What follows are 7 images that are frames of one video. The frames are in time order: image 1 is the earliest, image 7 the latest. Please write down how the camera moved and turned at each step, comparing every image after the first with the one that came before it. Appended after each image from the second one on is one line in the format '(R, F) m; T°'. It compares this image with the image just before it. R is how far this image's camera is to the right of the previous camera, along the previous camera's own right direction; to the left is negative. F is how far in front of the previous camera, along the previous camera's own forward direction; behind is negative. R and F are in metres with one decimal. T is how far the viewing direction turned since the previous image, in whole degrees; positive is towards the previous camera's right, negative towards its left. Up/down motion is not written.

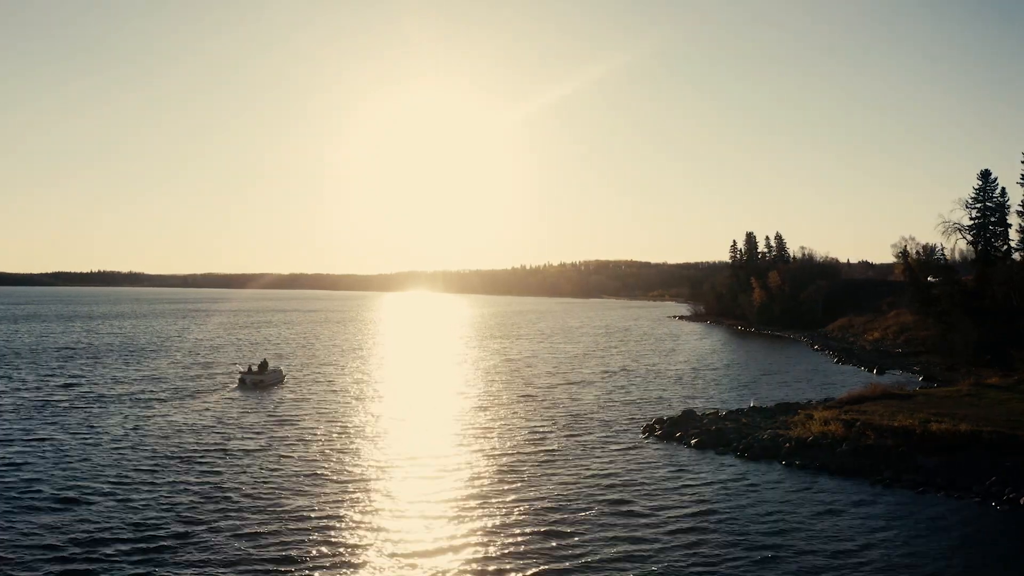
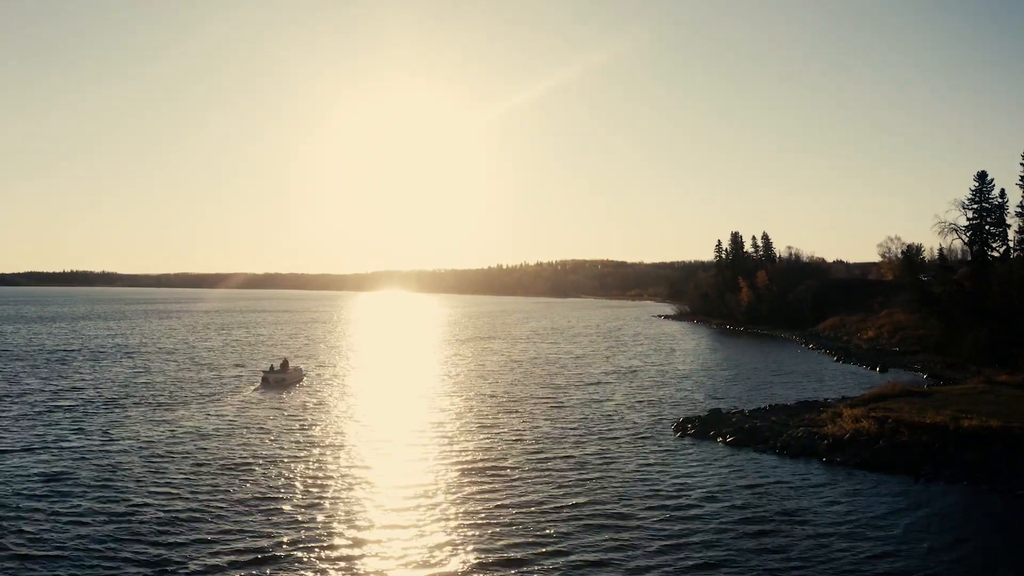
(-1.9, -0.1) m; +2°
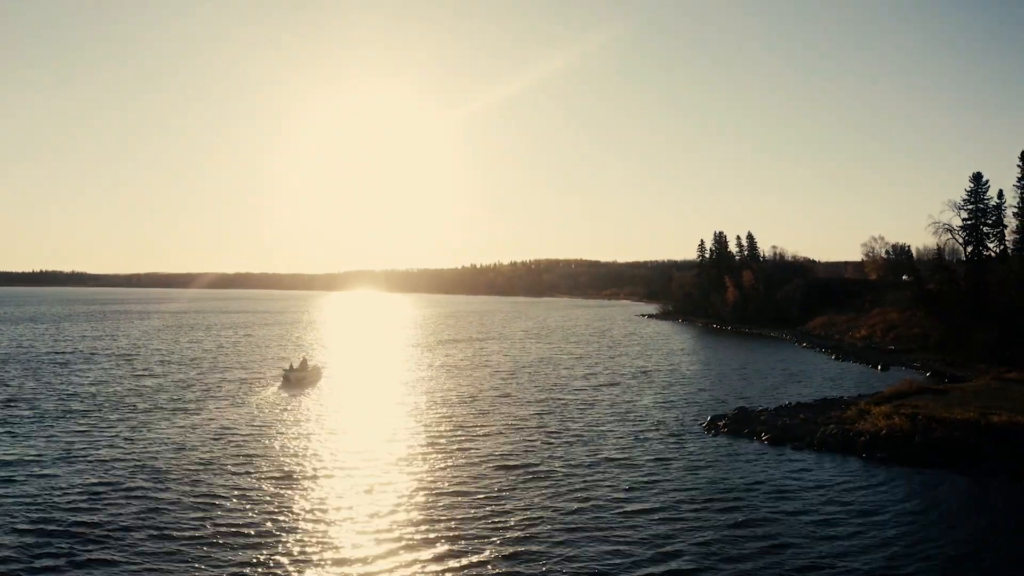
(-2.0, -0.1) m; +2°
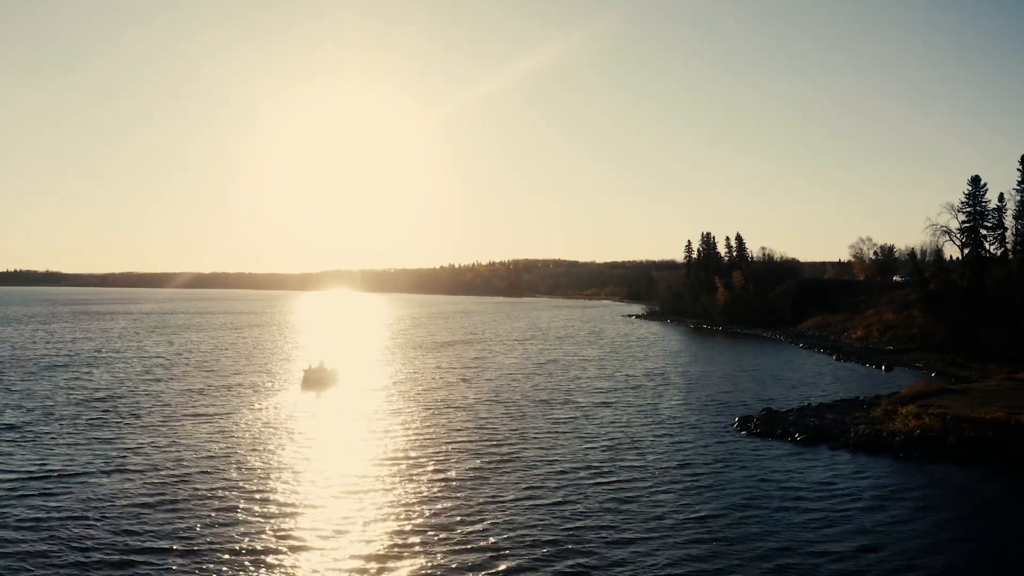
(-1.8, 0.0) m; +1°
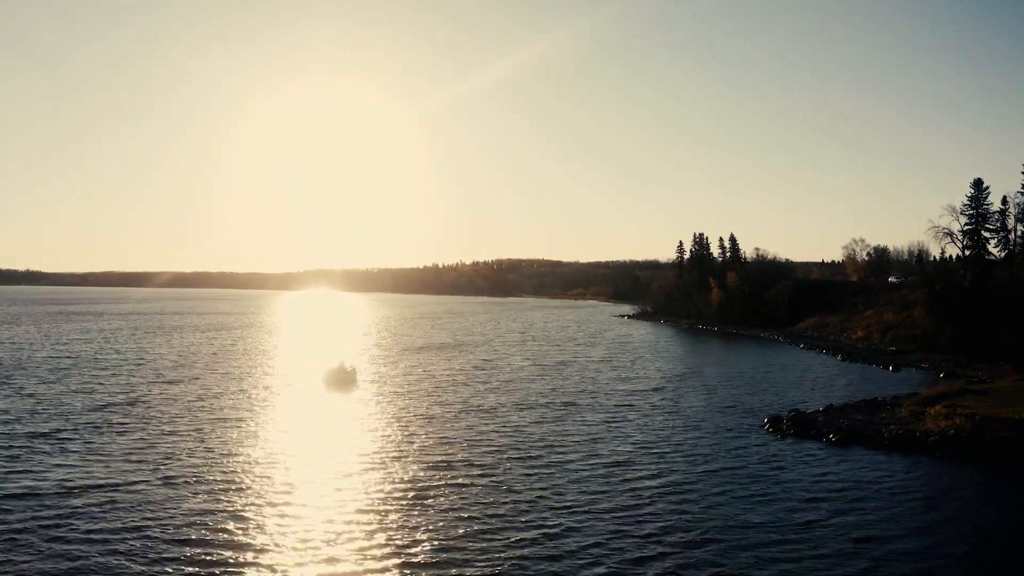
(-1.8, -0.2) m; +1°
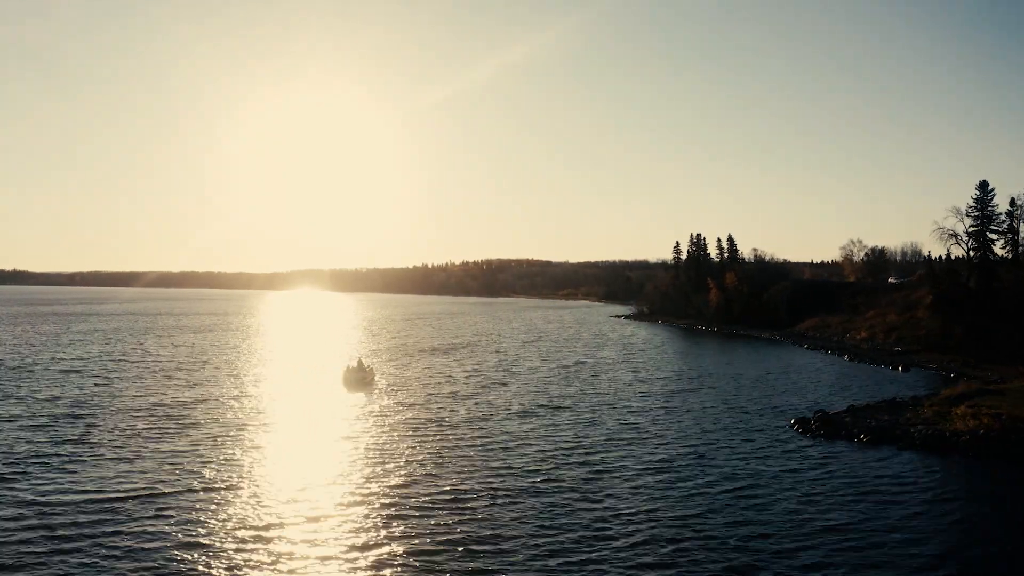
(-1.5, -0.2) m; +1°
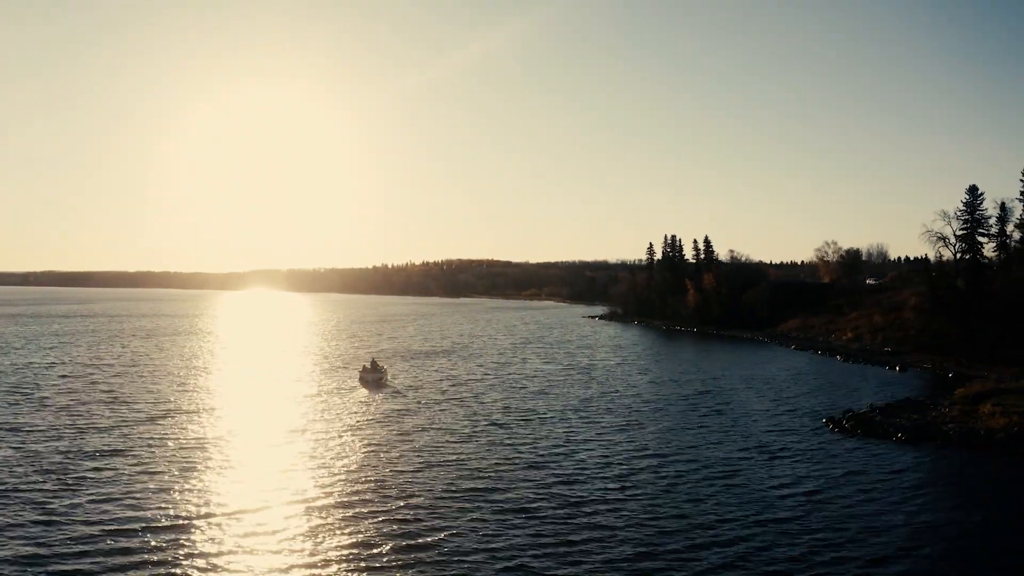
(-2.6, +0.3) m; +3°
